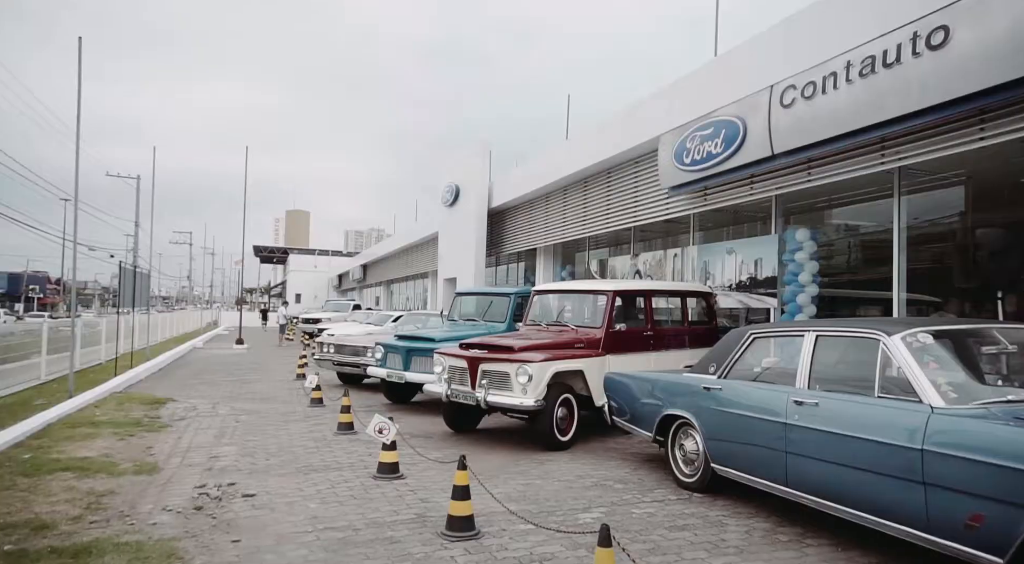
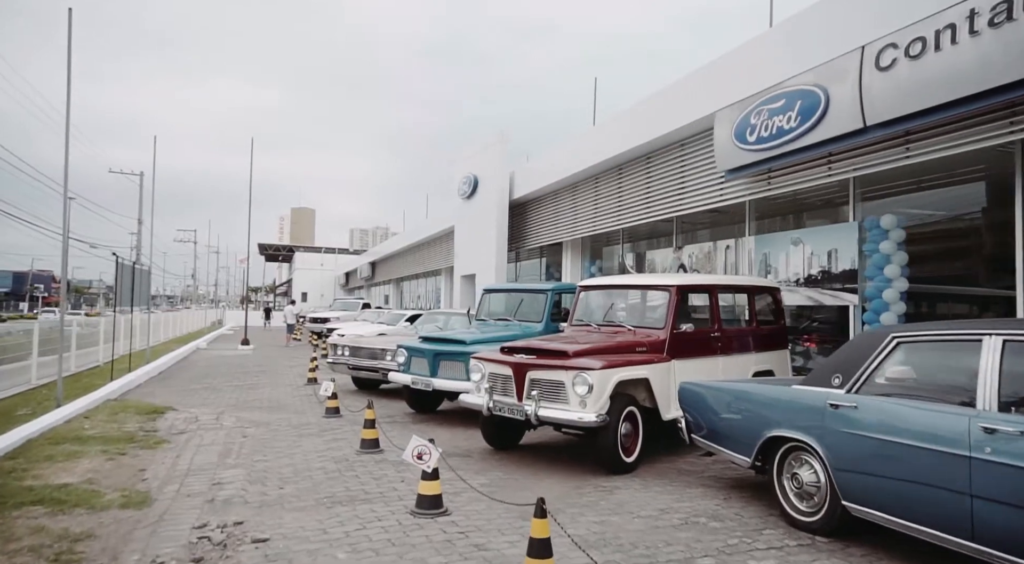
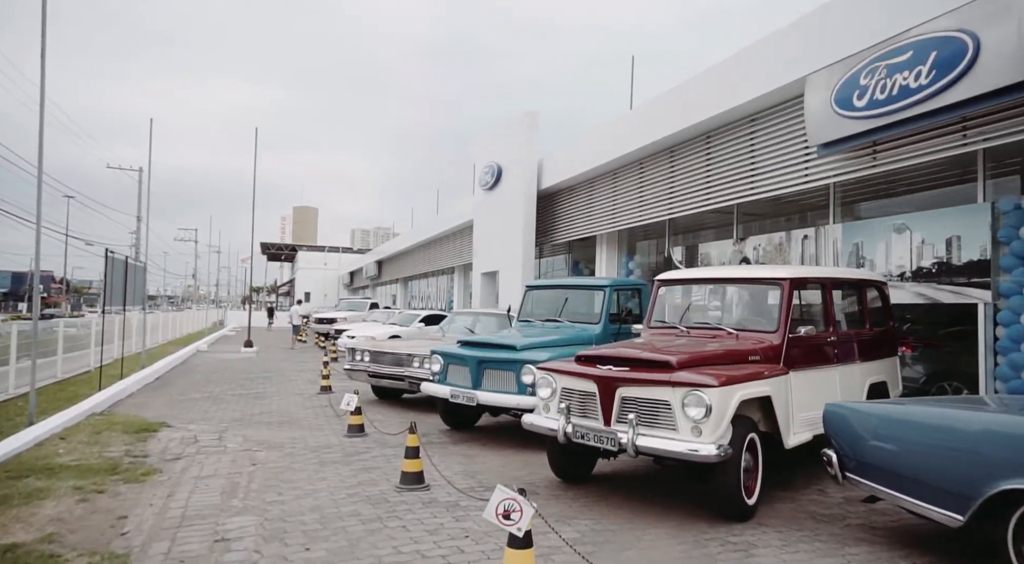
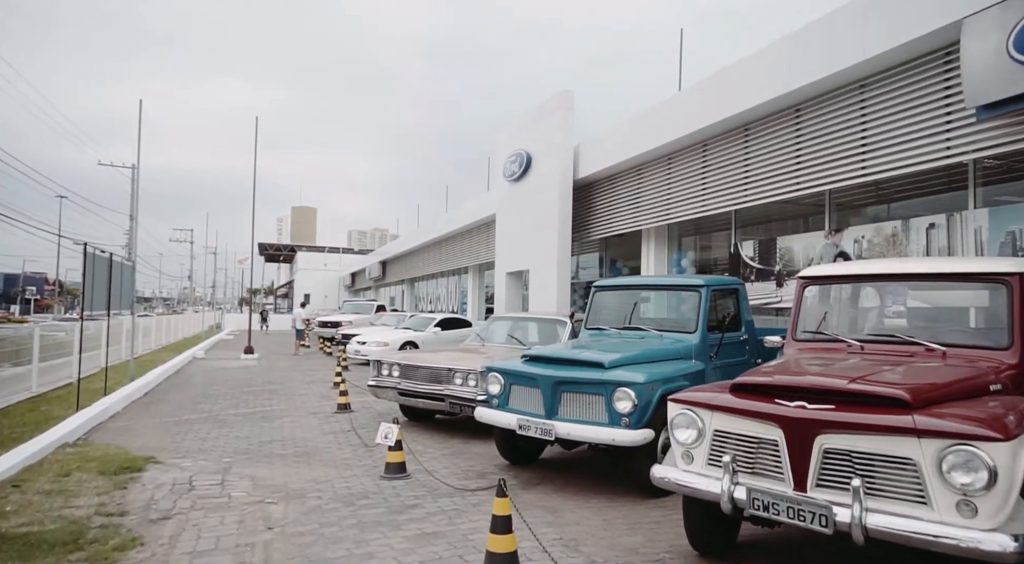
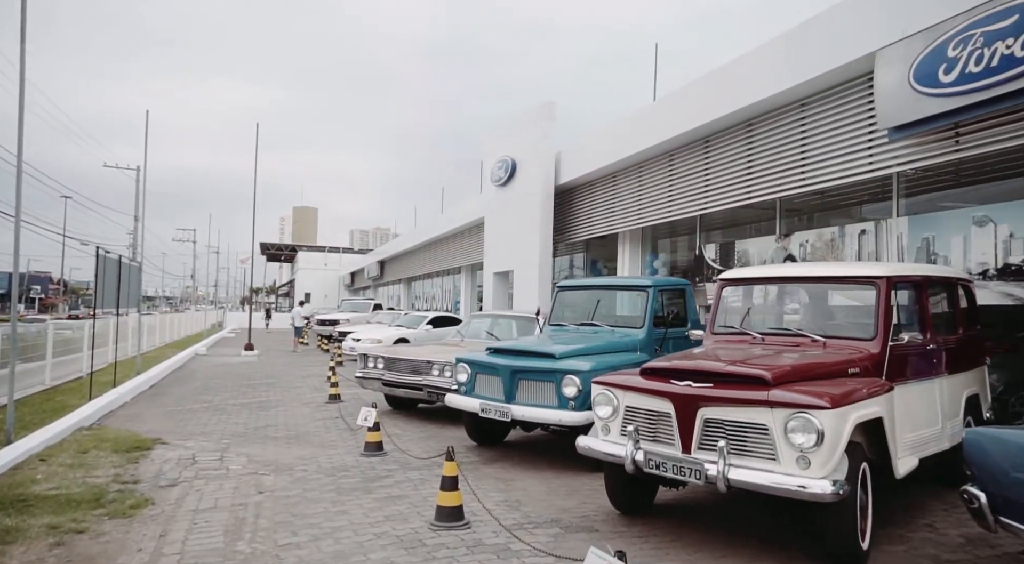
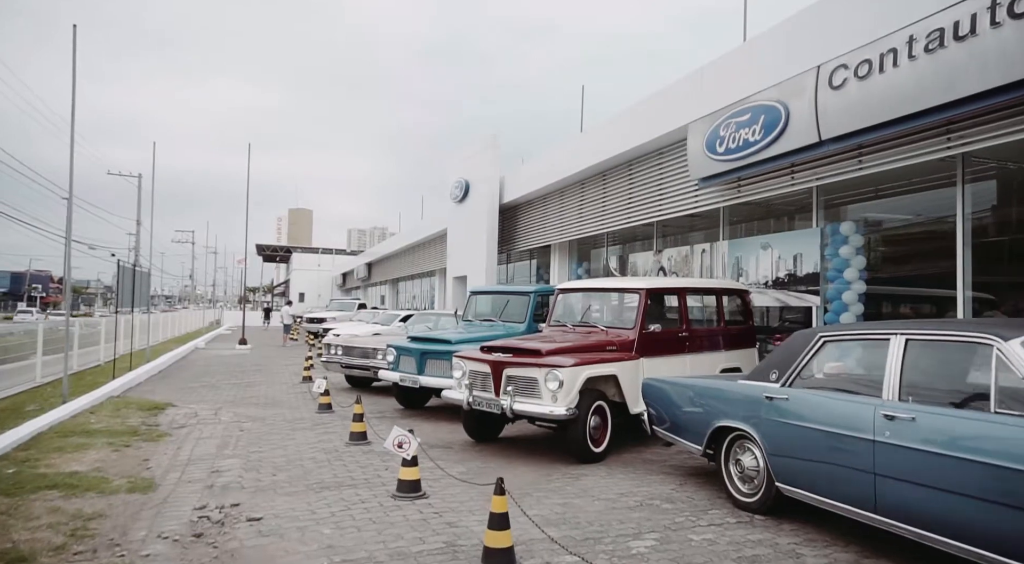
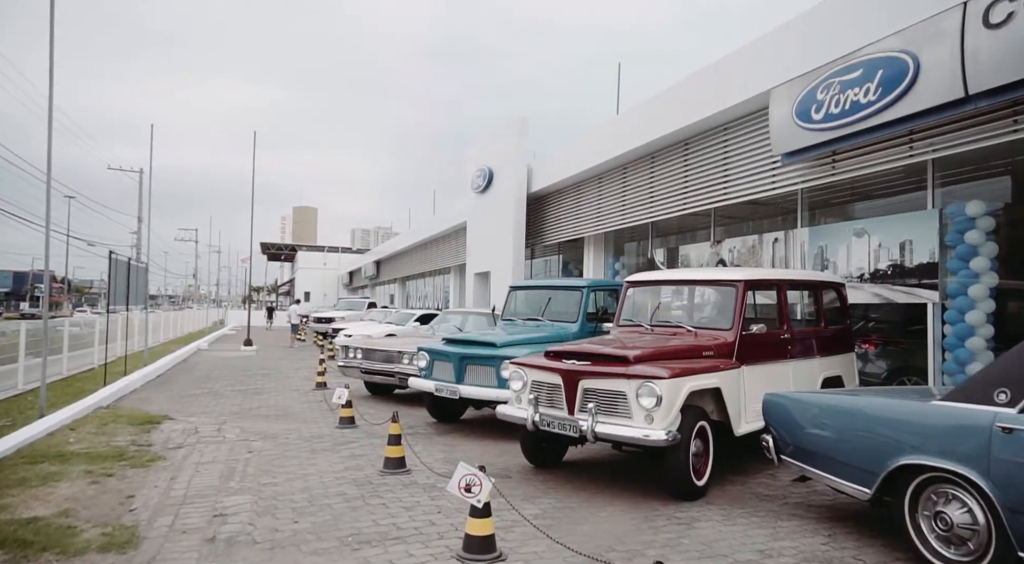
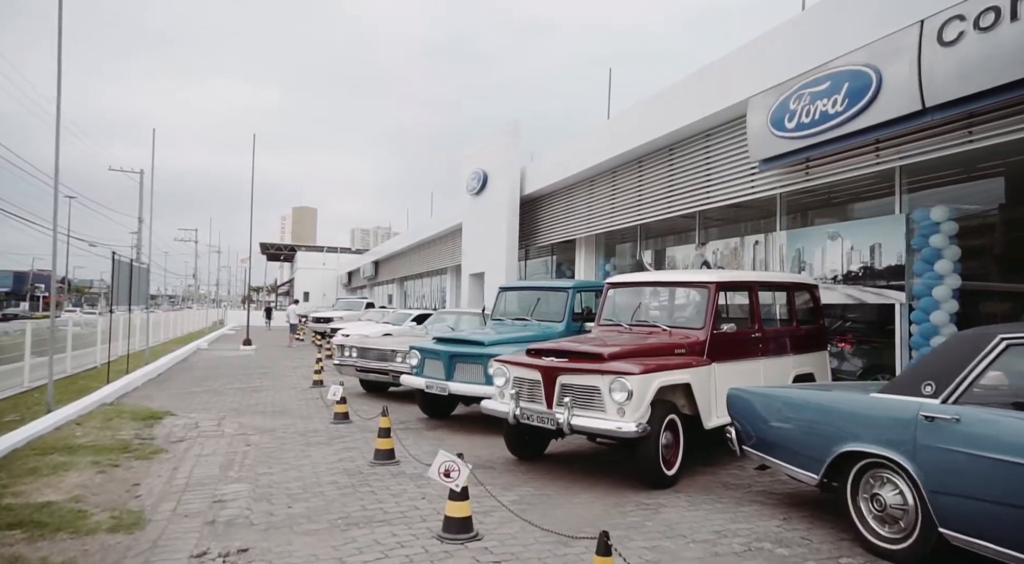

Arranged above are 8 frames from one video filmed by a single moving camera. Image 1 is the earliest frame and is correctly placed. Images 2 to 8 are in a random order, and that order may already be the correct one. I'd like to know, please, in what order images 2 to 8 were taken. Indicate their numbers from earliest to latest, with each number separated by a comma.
6, 2, 8, 7, 3, 5, 4
